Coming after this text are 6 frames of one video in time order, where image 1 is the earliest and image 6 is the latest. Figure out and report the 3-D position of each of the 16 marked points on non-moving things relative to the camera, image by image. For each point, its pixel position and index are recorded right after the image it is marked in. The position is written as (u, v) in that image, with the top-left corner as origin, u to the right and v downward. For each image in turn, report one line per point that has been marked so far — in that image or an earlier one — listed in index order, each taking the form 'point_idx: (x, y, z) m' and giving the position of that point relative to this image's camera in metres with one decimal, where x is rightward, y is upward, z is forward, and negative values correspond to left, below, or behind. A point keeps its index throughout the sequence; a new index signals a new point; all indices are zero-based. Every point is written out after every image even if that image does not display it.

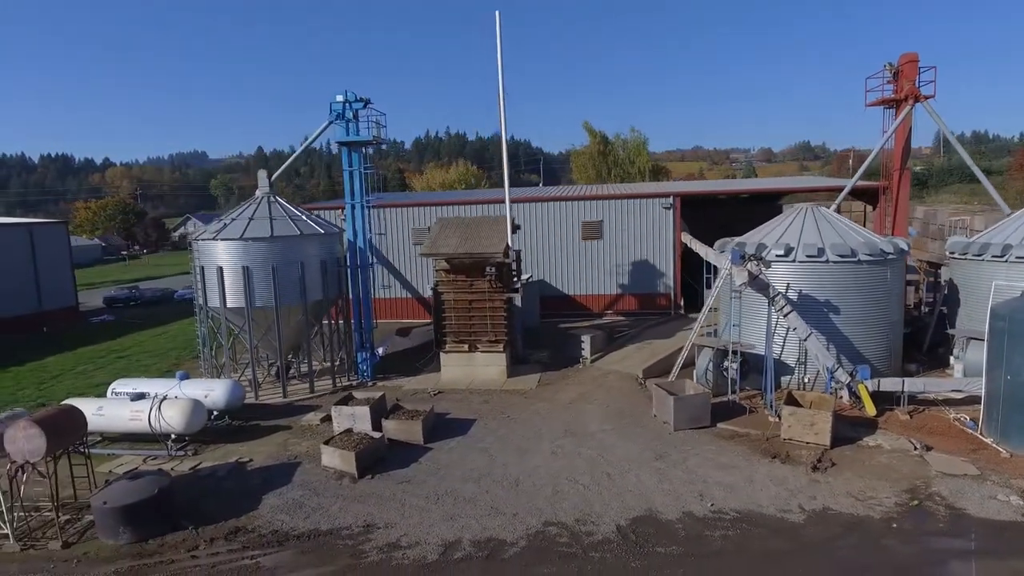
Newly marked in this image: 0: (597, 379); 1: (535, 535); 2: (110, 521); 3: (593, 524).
0: (+2.5, -2.7, +19.4) m
1: (+0.4, -4.3, +11.3) m
2: (-7.2, -4.2, +11.6) m
3: (+1.5, -4.2, +11.6) m
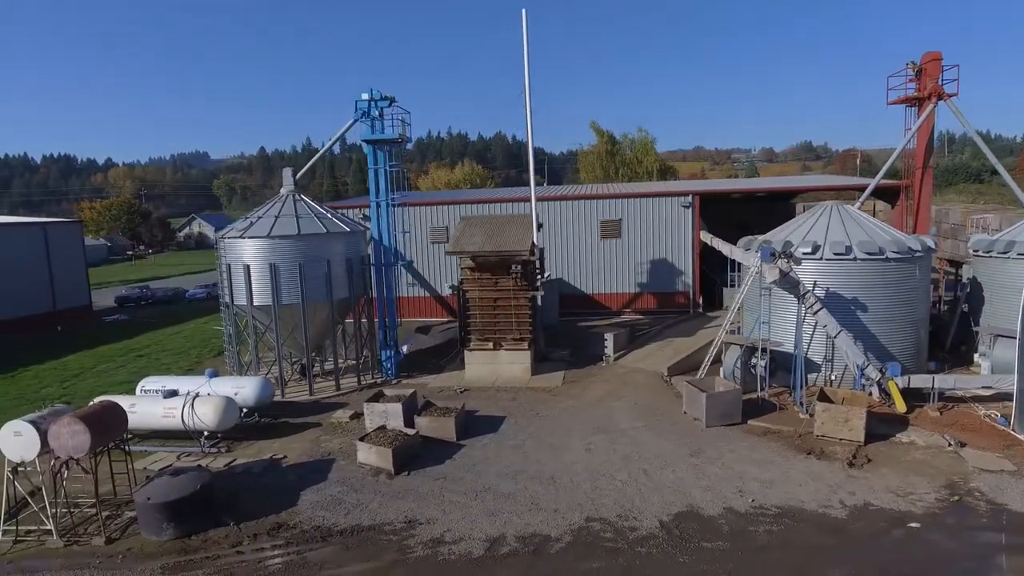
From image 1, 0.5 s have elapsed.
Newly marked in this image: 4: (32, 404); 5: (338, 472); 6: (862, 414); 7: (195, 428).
0: (+3.3, -2.6, +19.4) m
1: (+1.2, -4.2, +11.4) m
2: (-6.4, -4.1, +11.6) m
3: (+2.2, -4.1, +11.6) m
4: (-14.5, -3.5, +19.6) m
5: (-3.7, -4.0, +13.9) m
6: (+7.6, -2.7, +14.0) m
7: (-7.4, -3.3, +15.3) m
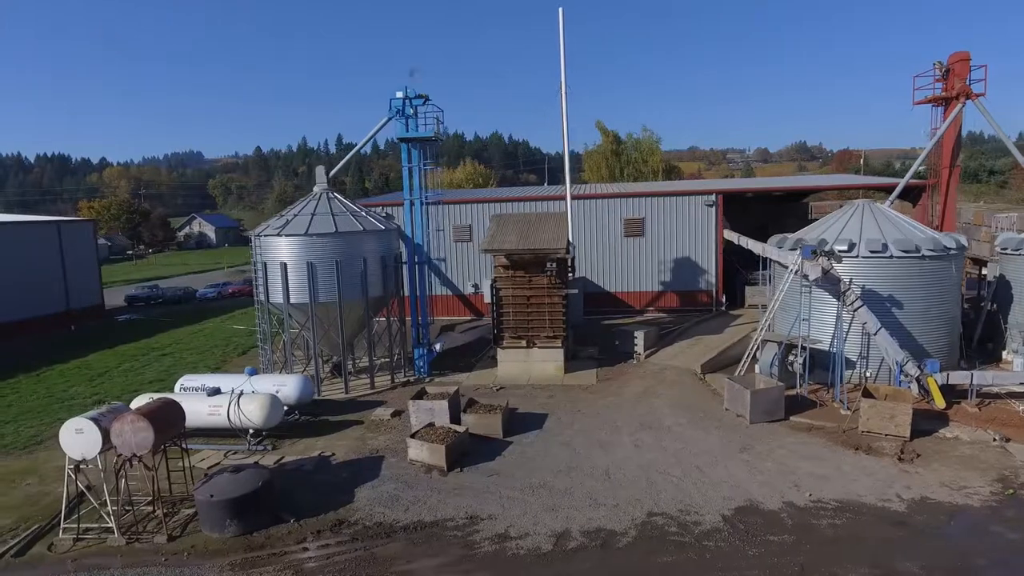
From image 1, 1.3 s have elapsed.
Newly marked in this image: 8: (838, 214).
0: (+4.3, -2.6, +19.5) m
1: (+2.3, -4.2, +11.4) m
2: (-5.3, -4.0, +11.6) m
3: (+3.3, -4.1, +11.7) m
4: (-13.5, -3.4, +19.5) m
5: (-2.6, -3.9, +14.0) m
6: (+8.7, -2.7, +14.2) m
7: (-6.3, -3.2, +15.2) m
8: (+9.6, +2.2, +19.3) m
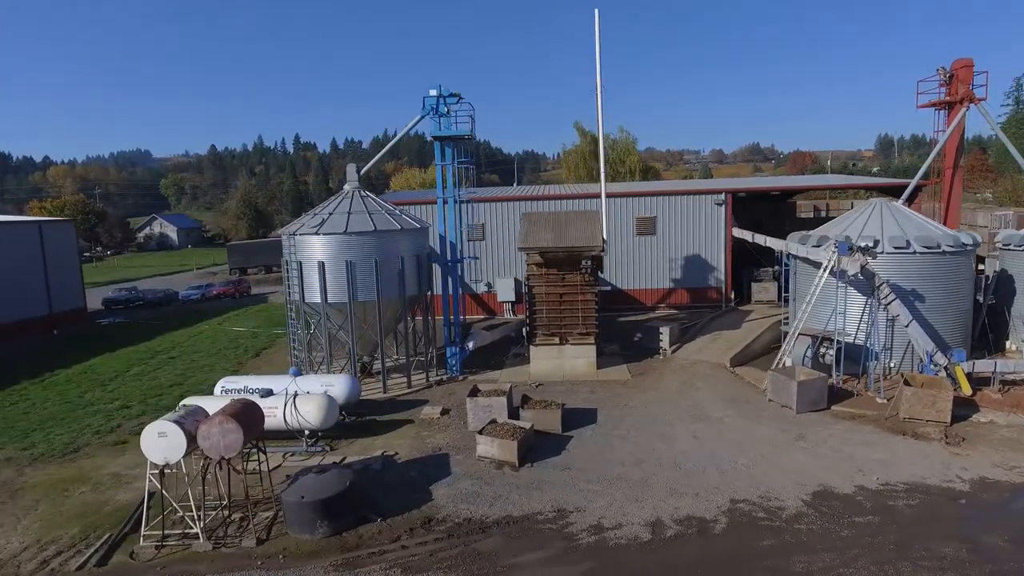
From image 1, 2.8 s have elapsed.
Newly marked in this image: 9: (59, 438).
0: (+5.4, -2.5, +20.0) m
1: (+4.0, -4.1, +11.8) m
2: (-3.6, -4.0, +11.4) m
3: (+5.0, -4.0, +12.1) m
4: (-12.4, -3.5, +18.8) m
5: (-1.1, -3.8, +14.0) m
6: (+10.1, -2.5, +15.0) m
7: (-4.9, -3.2, +15.0) m
8: (+10.7, +2.3, +20.2) m
9: (-11.4, -3.8, +16.3) m
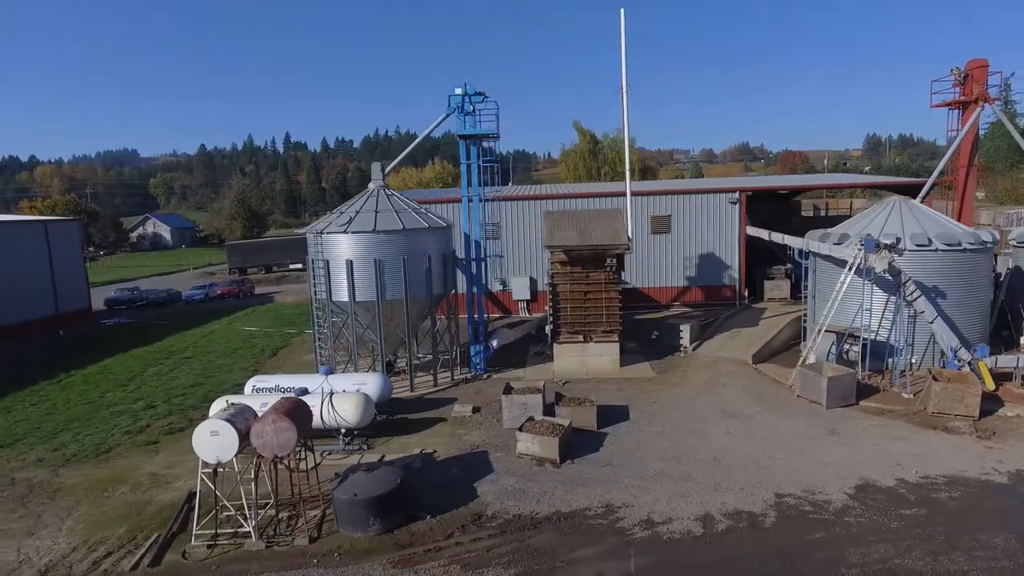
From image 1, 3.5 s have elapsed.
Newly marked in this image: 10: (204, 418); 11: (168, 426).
0: (+6.2, -2.4, +20.2) m
1: (+4.9, -4.0, +12.0) m
2: (-2.7, -4.0, +11.4) m
3: (+5.9, -3.9, +12.3) m
4: (-11.6, -3.5, +18.6) m
5: (-0.2, -3.8, +14.0) m
6: (+10.9, -2.4, +15.3) m
7: (-4.1, -3.2, +15.0) m
8: (+11.4, +2.4, +20.4) m
9: (-10.6, -3.8, +16.2) m
10: (-8.3, -3.5, +17.5) m
11: (-9.0, -3.6, +16.9) m
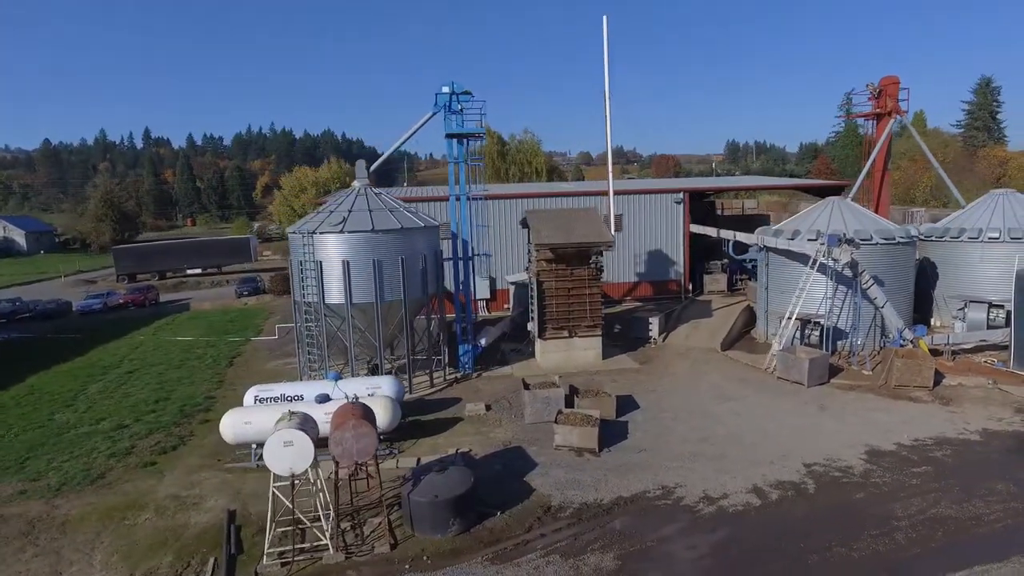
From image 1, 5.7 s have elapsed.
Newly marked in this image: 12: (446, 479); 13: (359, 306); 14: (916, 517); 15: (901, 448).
0: (+5.7, -2.2, +21.5) m
1: (+6.1, -3.8, +13.2) m
2: (-1.2, -3.9, +11.3) m
3: (+7.0, -3.7, +13.7) m
4: (-11.3, -3.7, +16.6) m
5: (+0.6, -3.7, +14.3) m
6: (+11.4, -2.1, +17.6) m
7: (-3.3, -3.2, +14.5) m
8: (+10.7, +2.8, +22.8) m
9: (-9.9, -3.9, +14.4) m
10: (-7.9, -3.6, +16.2) m
11: (-8.5, -3.7, +15.5) m
12: (-1.2, -3.4, +11.7) m
13: (-4.2, -0.5, +17.8) m
14: (+7.1, -4.0, +11.4) m
15: (+8.5, -3.5, +14.3) m
